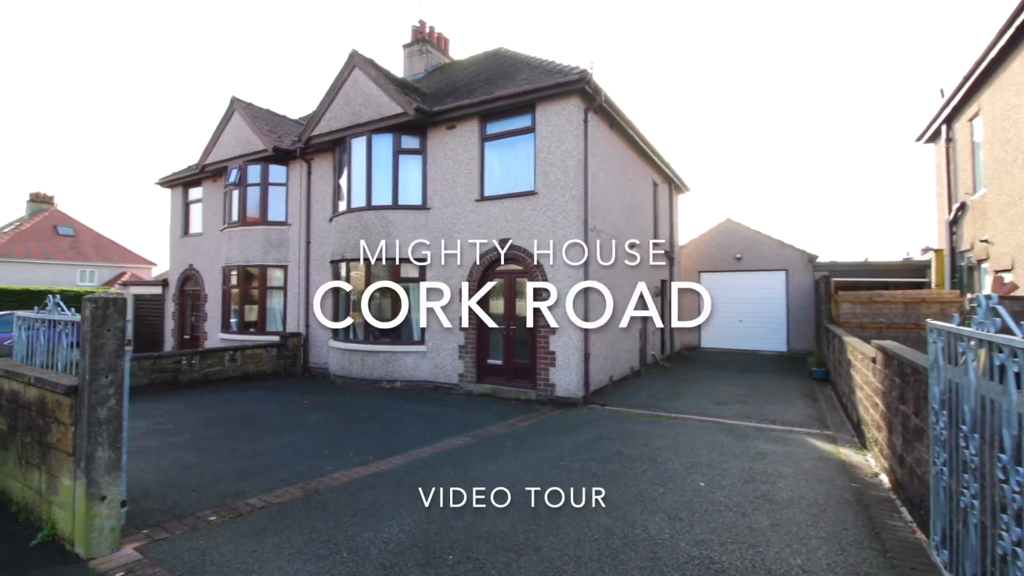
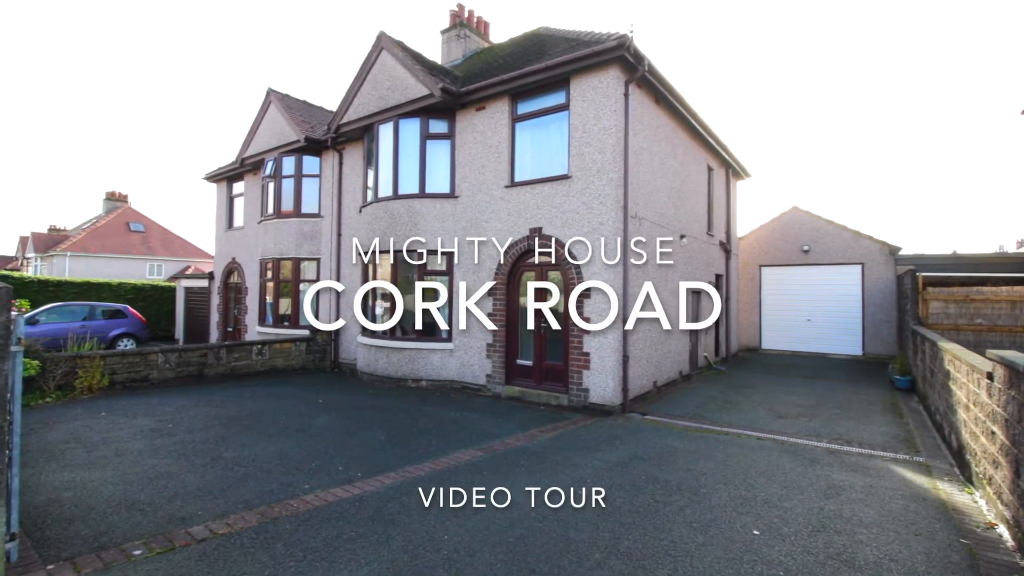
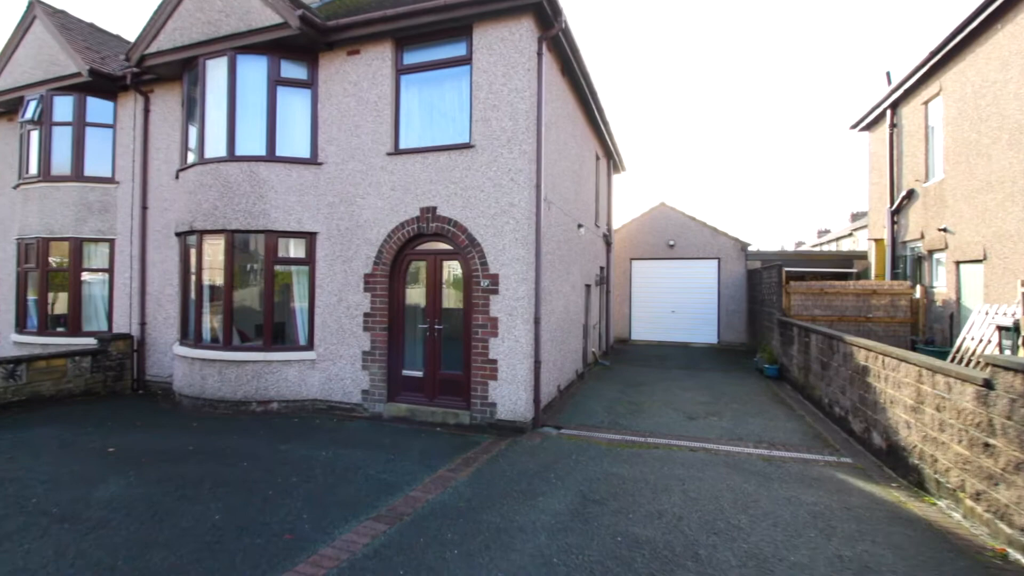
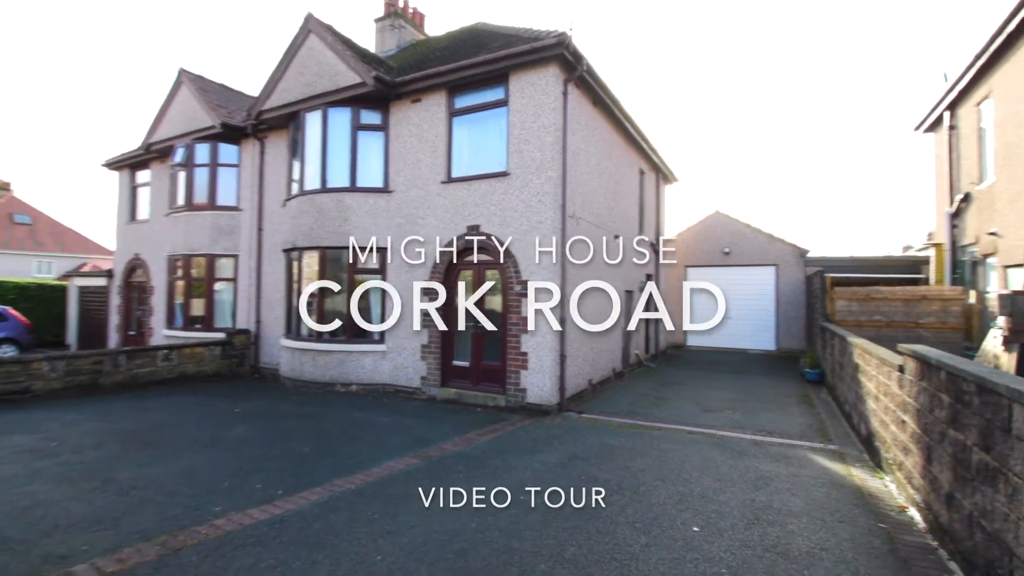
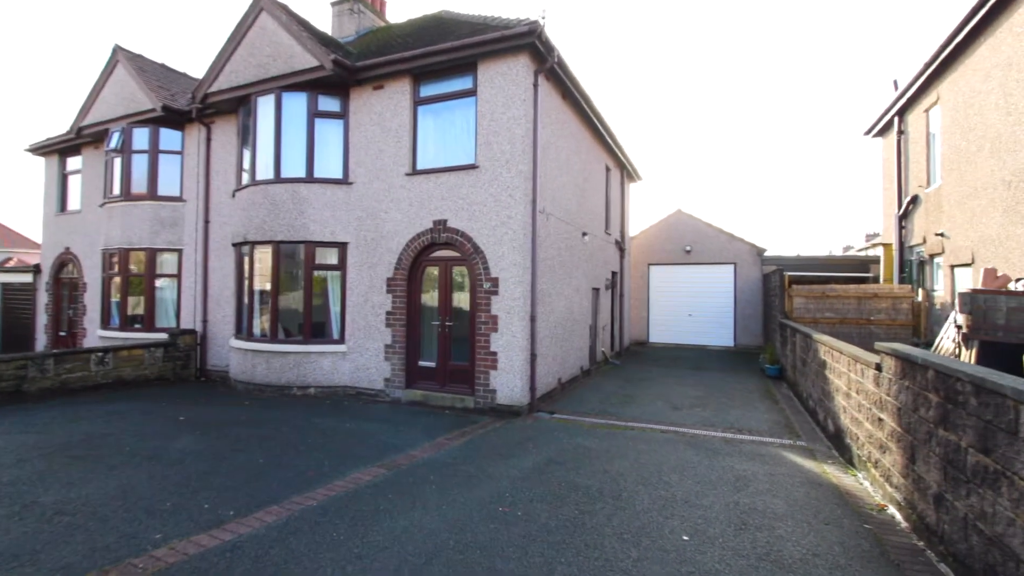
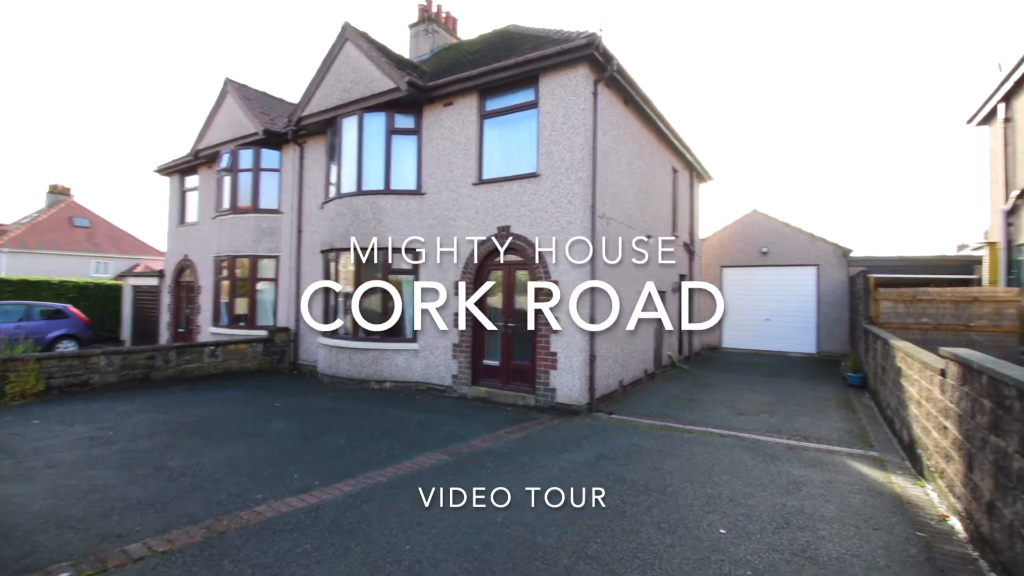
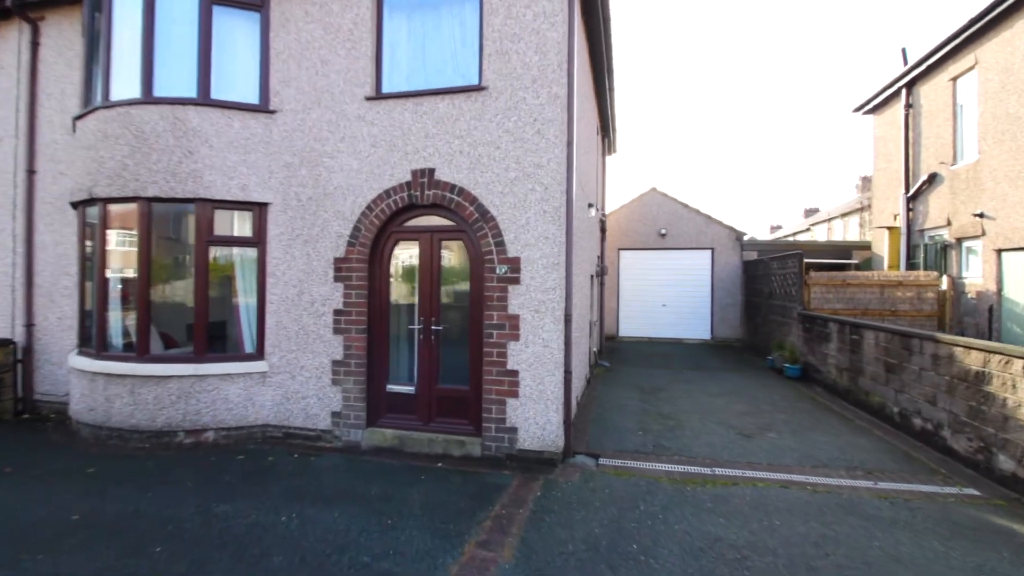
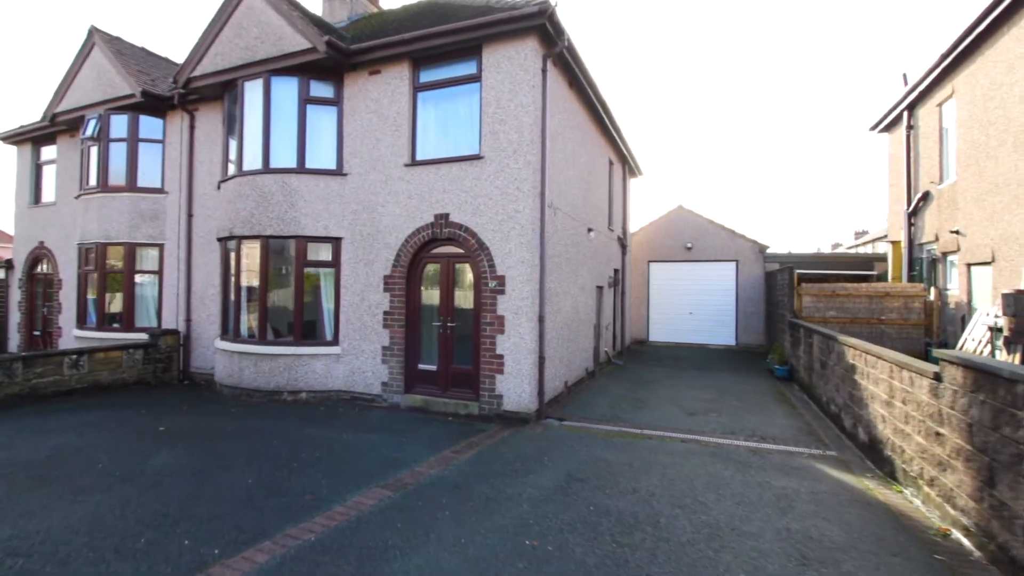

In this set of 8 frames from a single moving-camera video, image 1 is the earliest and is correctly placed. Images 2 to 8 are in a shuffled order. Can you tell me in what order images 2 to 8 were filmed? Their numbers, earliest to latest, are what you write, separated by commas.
2, 6, 4, 5, 8, 3, 7
